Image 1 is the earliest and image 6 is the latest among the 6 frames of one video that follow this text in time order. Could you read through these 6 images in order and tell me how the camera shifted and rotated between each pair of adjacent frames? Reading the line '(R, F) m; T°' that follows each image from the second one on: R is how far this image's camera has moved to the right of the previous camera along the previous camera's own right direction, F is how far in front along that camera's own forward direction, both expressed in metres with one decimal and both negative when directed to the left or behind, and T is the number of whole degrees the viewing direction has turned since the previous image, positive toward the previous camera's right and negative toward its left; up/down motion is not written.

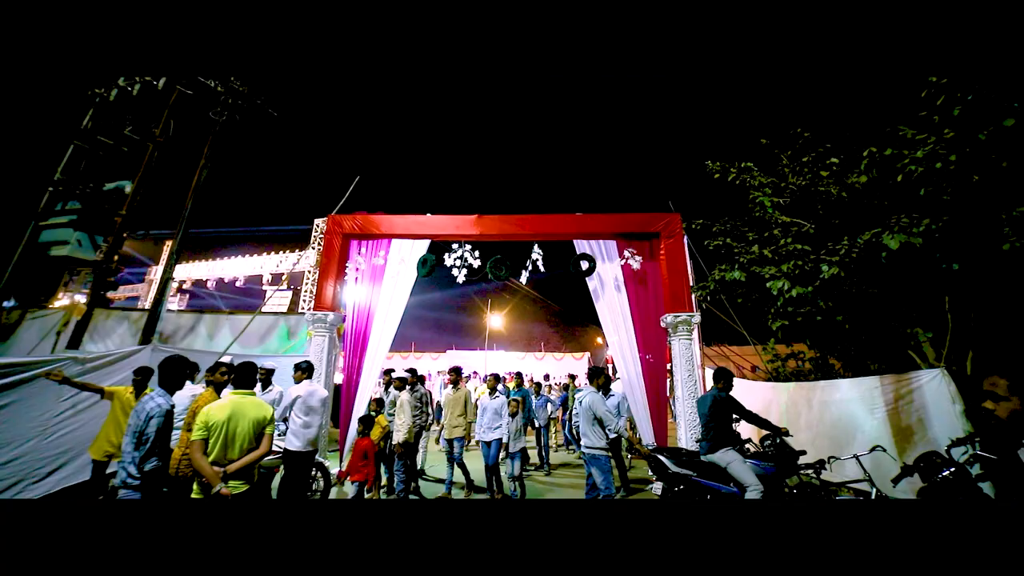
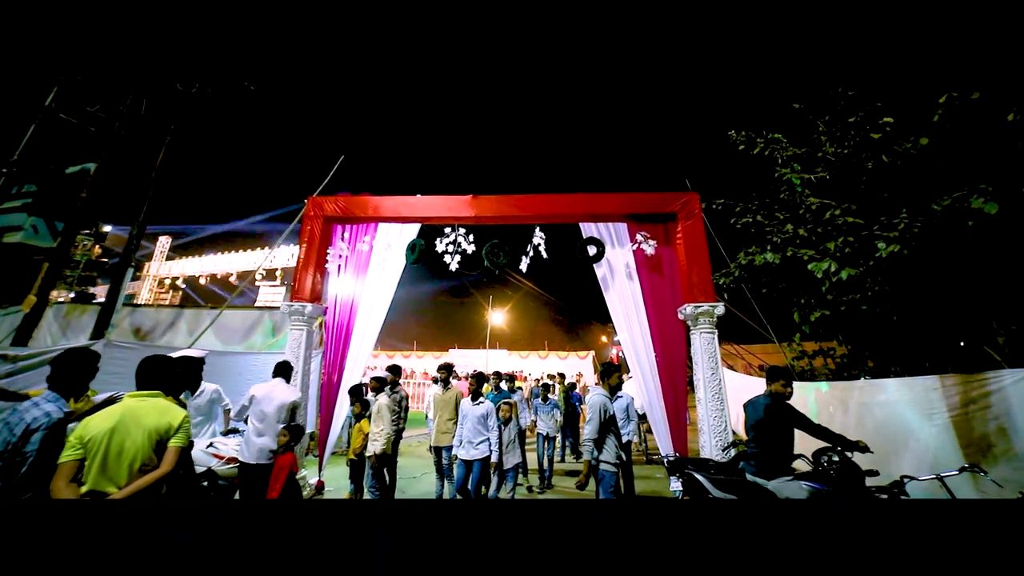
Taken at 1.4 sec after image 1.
(+0.1, +0.7) m; 0°
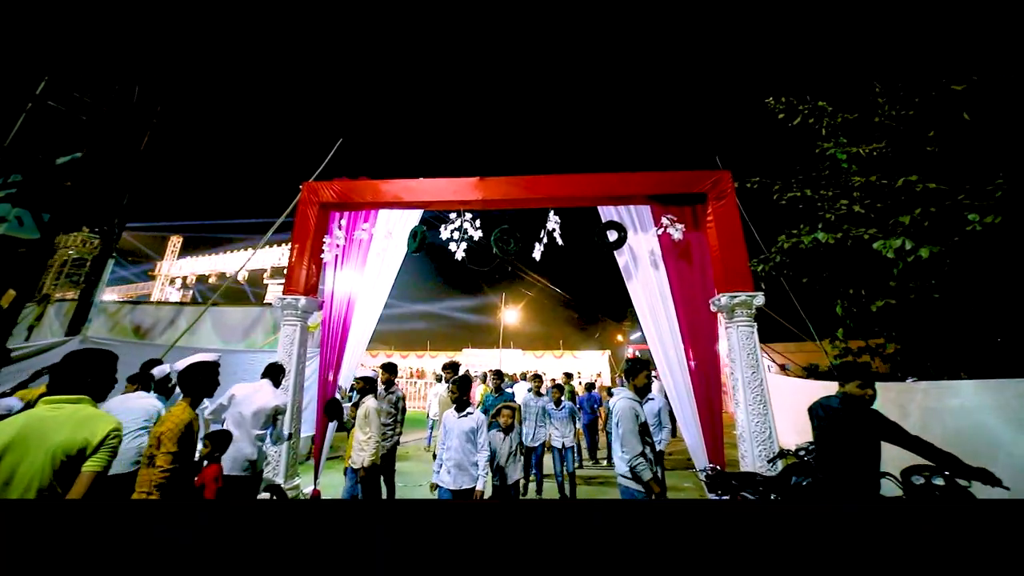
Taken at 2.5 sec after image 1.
(0.0, +0.6) m; -2°
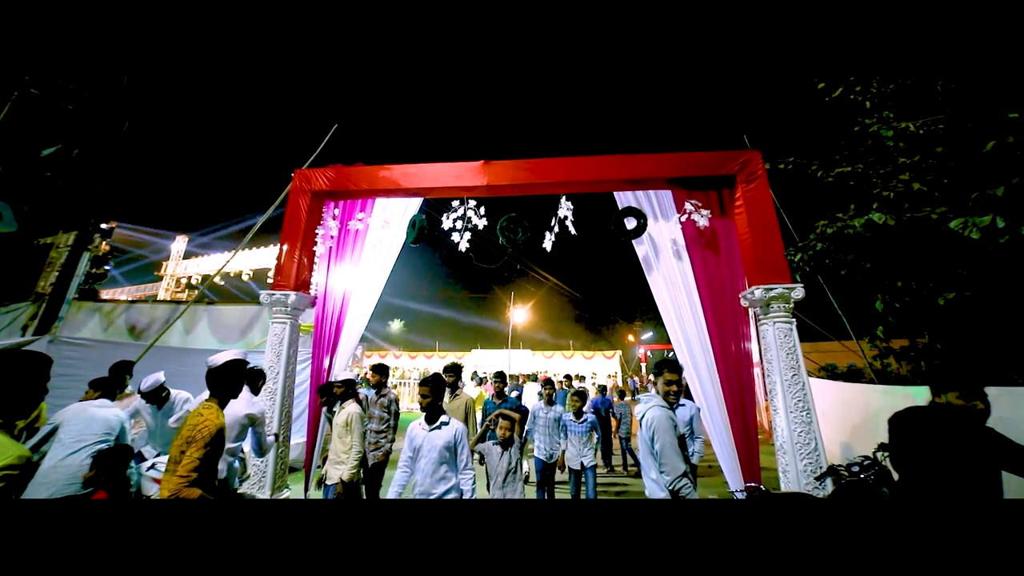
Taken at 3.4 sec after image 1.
(0.0, +0.5) m; -1°
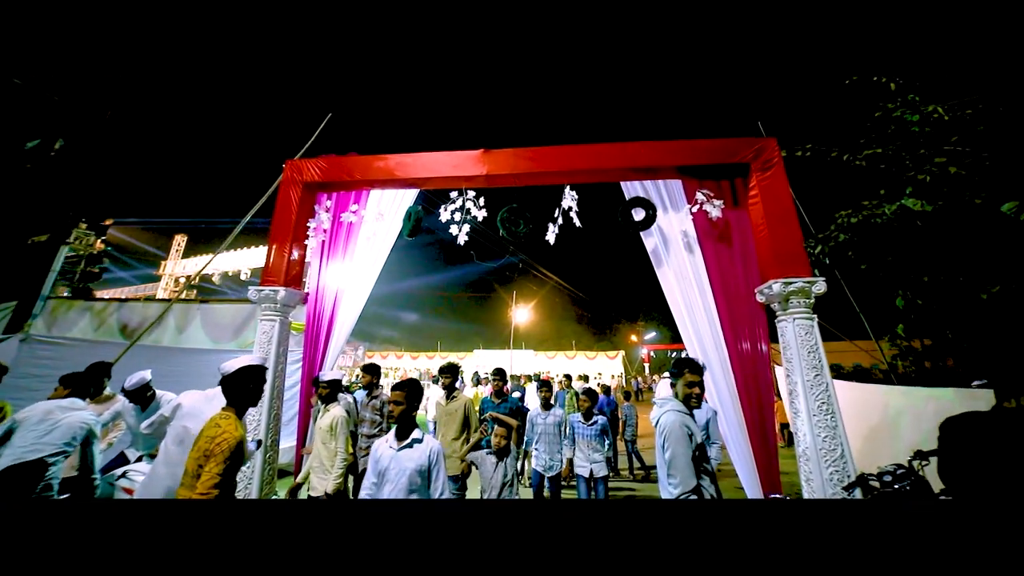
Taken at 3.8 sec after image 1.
(0.0, +0.3) m; 0°
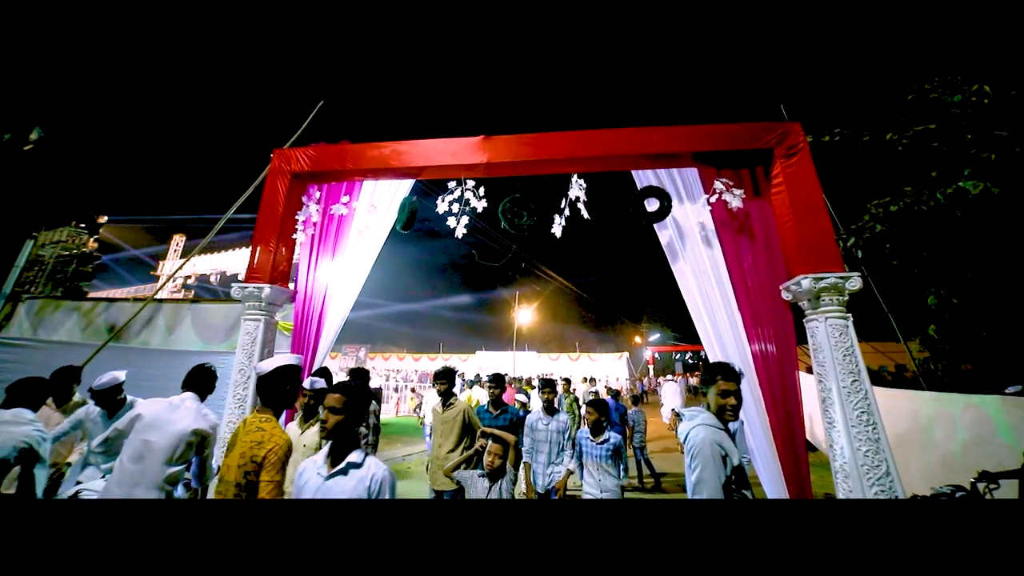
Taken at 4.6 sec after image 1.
(0.0, +0.4) m; 0°
